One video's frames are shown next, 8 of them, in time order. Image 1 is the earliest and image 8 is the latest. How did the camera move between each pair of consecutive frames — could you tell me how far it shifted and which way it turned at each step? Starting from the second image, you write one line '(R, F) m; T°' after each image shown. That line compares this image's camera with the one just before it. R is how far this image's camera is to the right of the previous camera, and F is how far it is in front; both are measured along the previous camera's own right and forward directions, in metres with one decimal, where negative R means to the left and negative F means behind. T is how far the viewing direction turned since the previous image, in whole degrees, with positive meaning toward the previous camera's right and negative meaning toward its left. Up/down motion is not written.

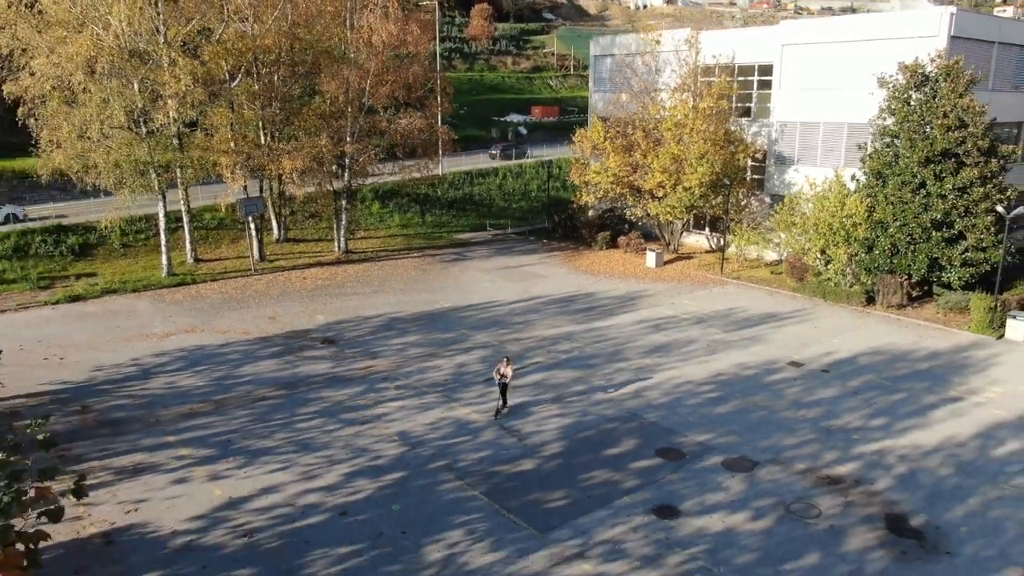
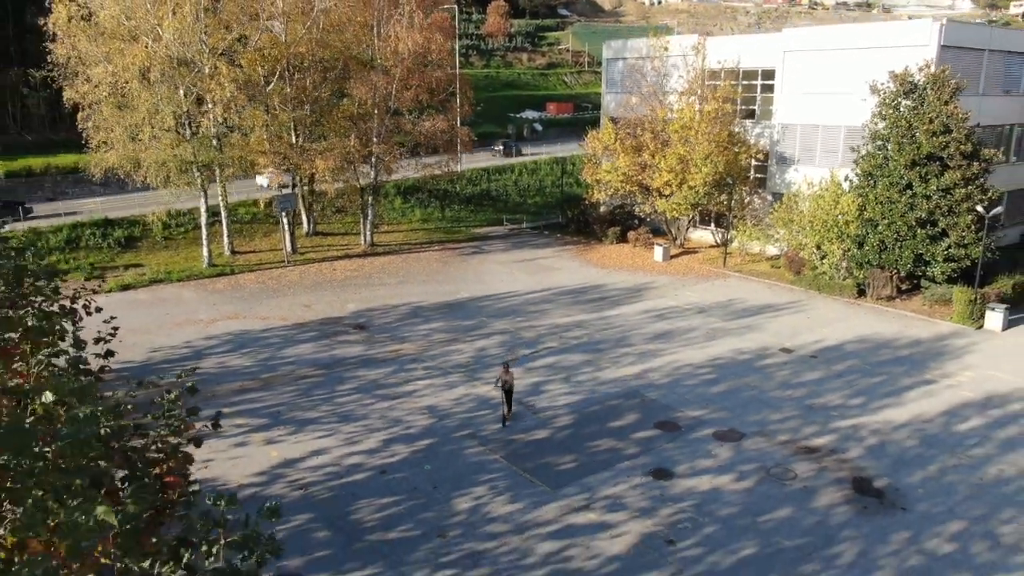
(0.0, -1.4) m; -1°
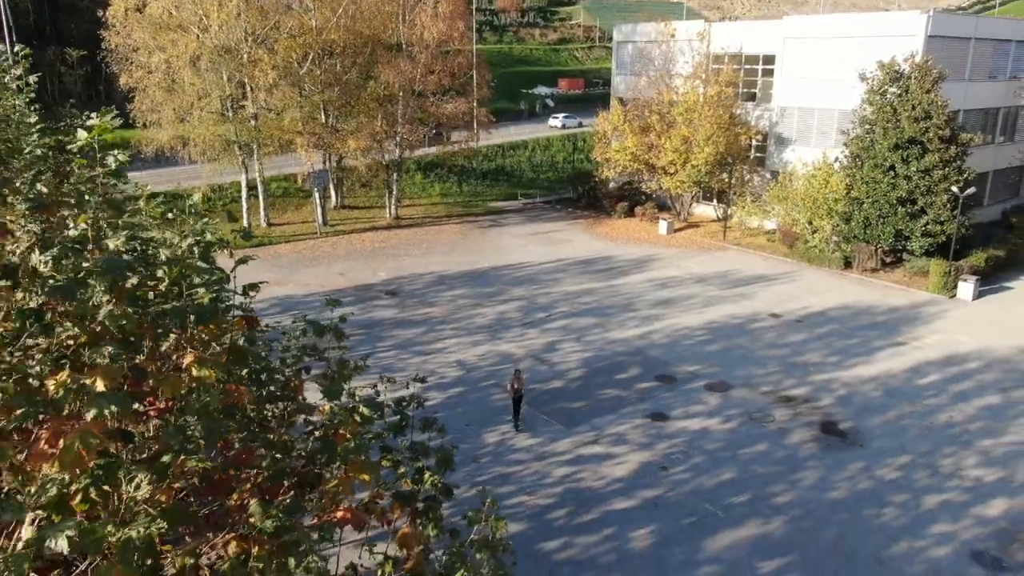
(-0.2, -1.8) m; -1°
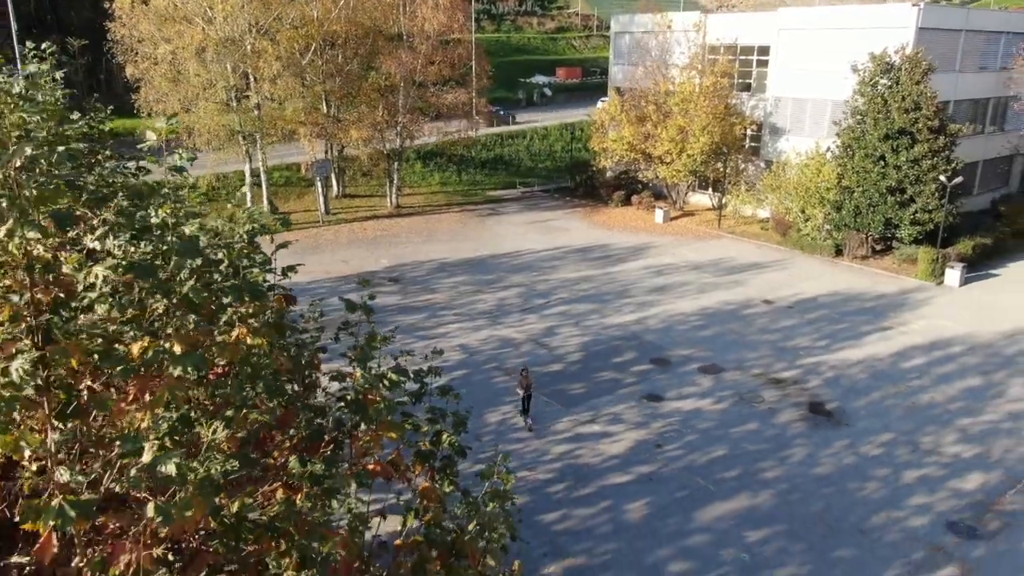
(-0.1, -0.5) m; 0°
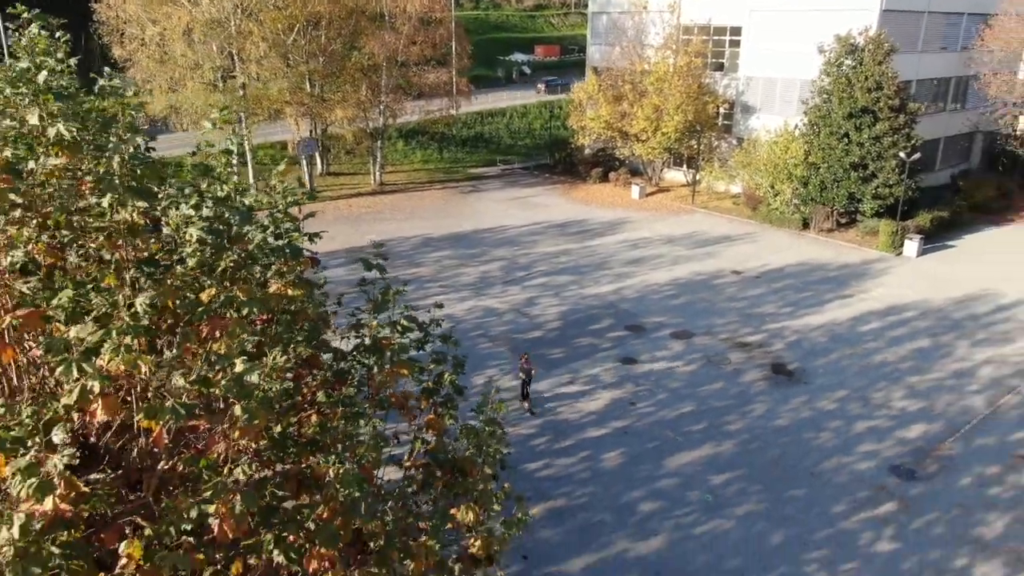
(-0.1, -0.8) m; +1°
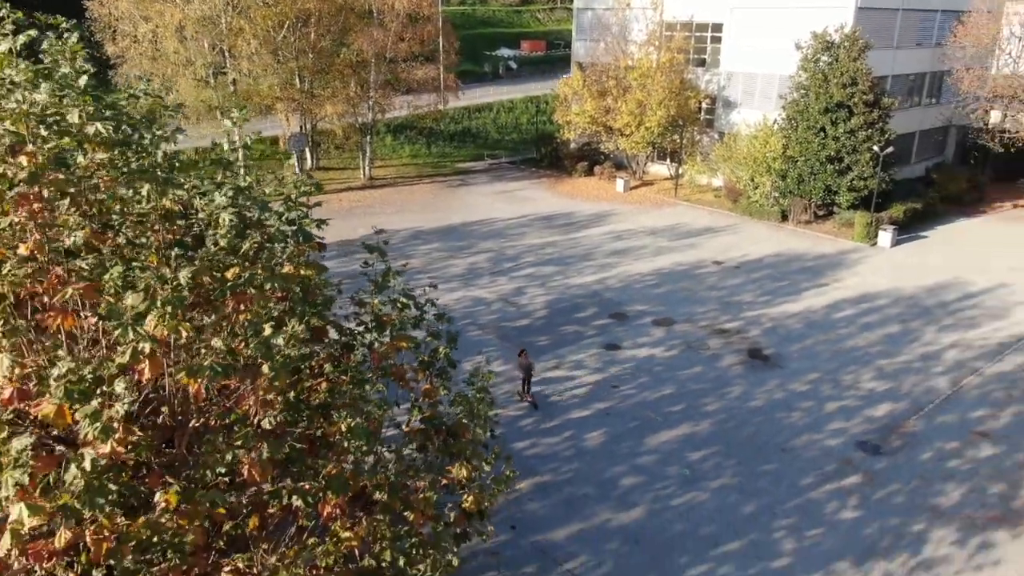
(0.0, -0.6) m; +1°
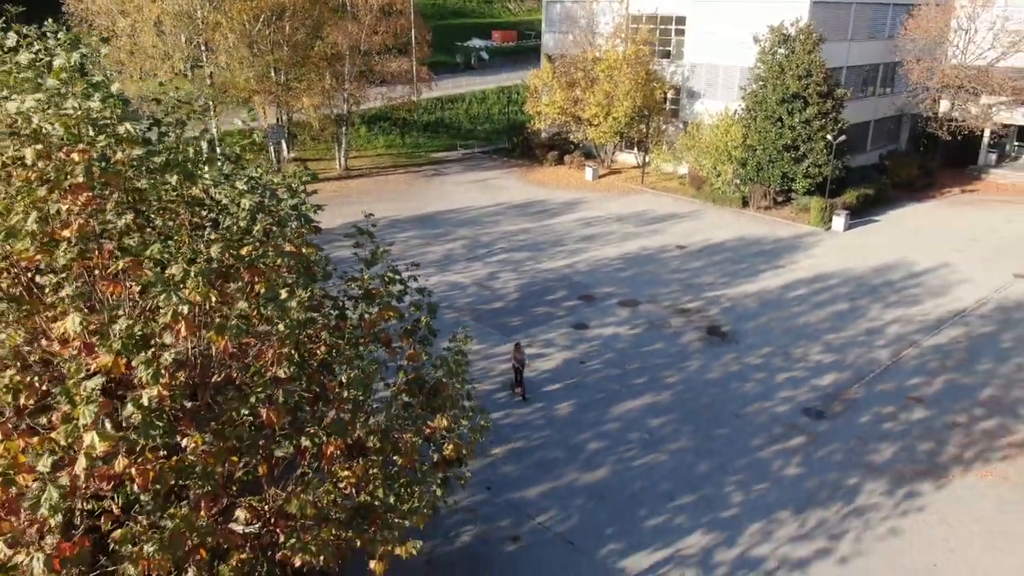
(0.0, -0.8) m; +2°
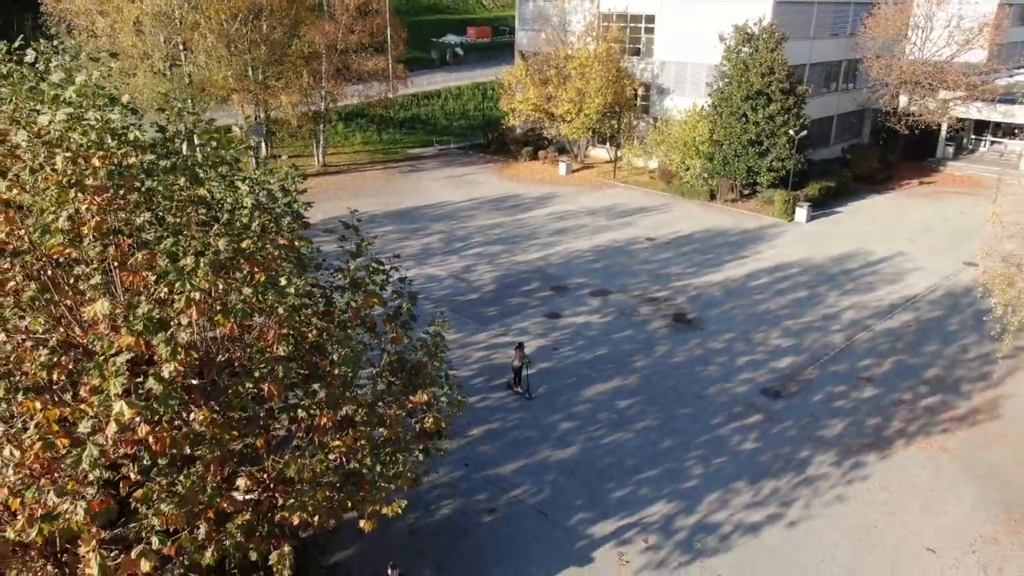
(0.0, -0.7) m; +2°
